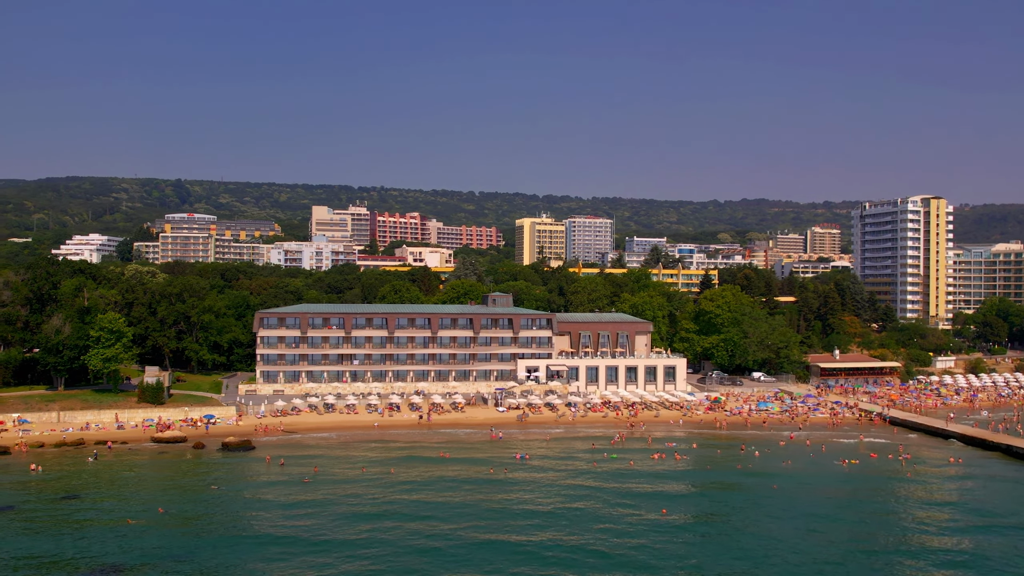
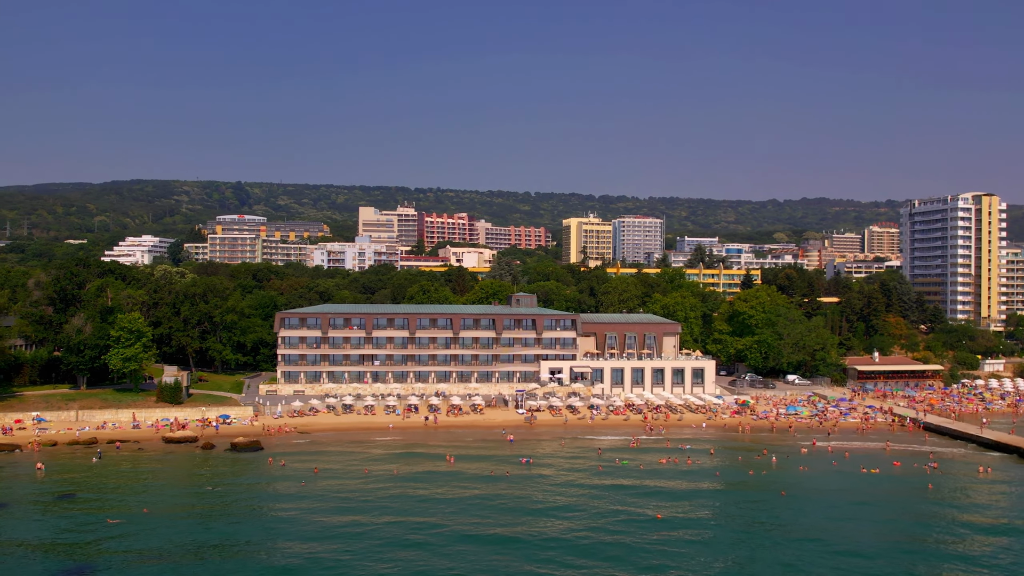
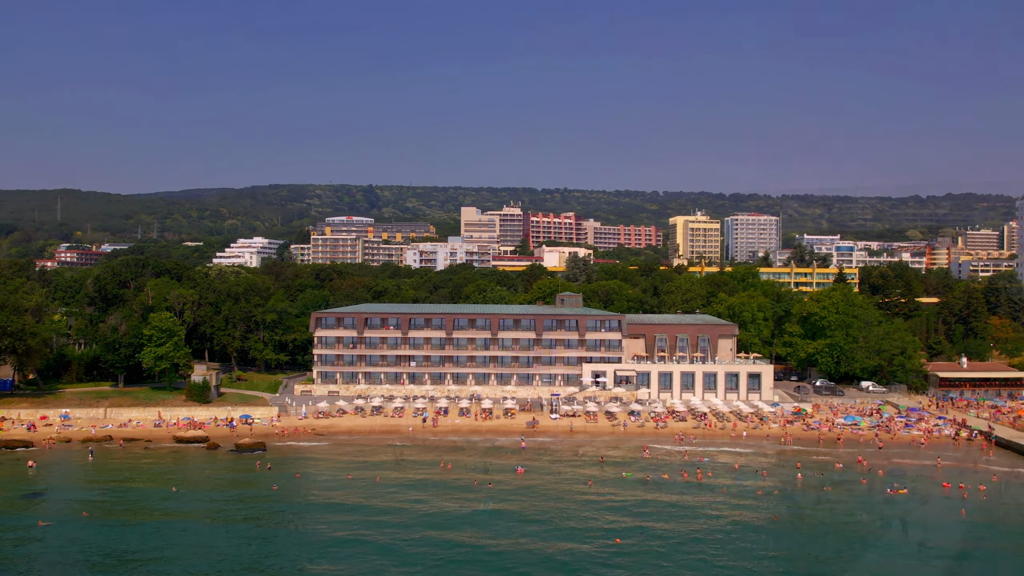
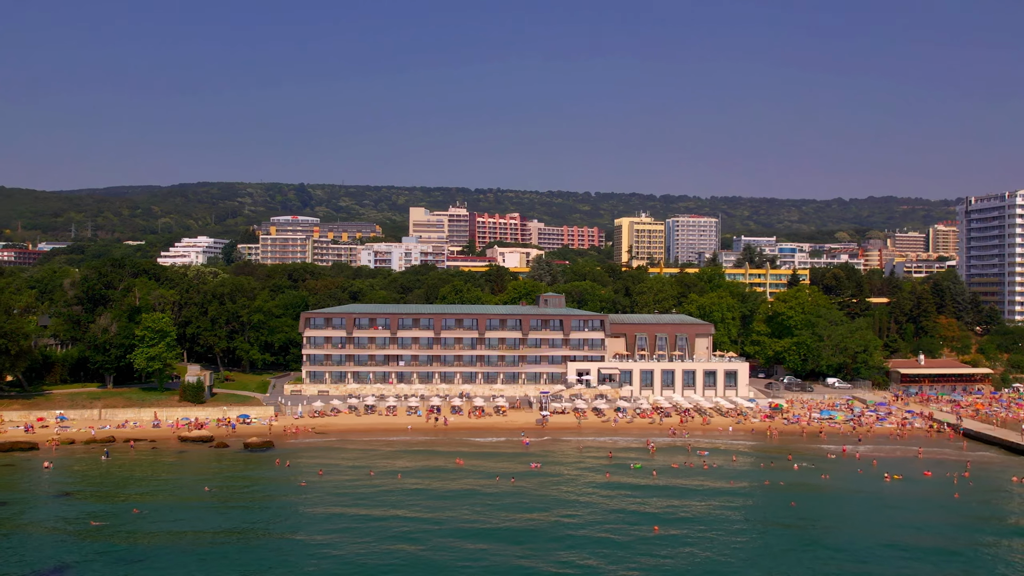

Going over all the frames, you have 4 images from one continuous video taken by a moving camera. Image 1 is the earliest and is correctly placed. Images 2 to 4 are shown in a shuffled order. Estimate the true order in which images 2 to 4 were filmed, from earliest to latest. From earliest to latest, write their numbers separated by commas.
2, 4, 3
